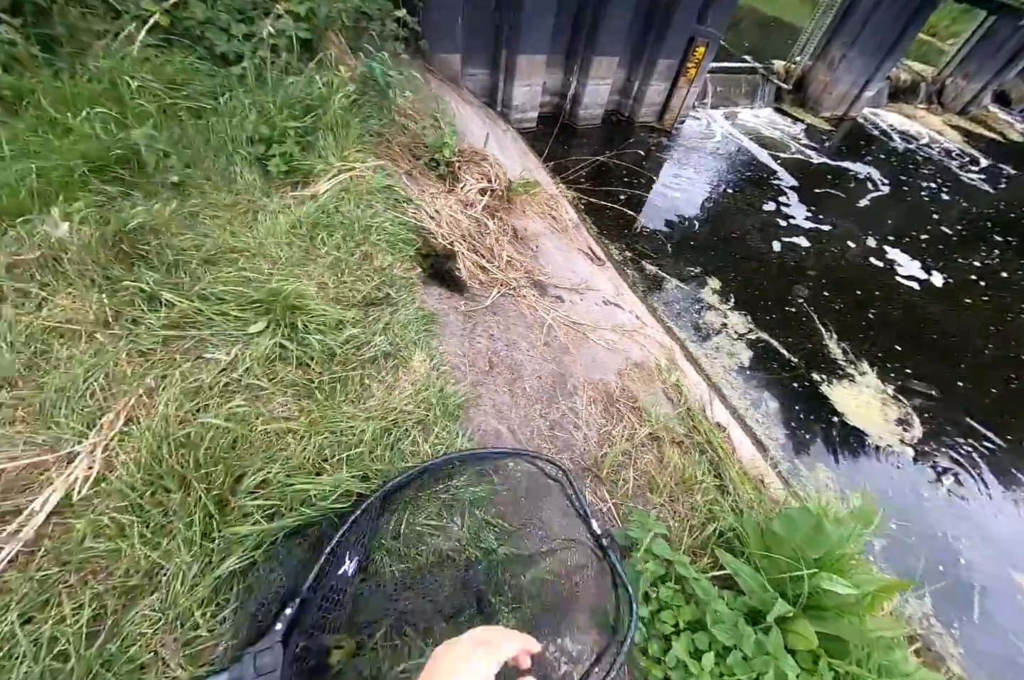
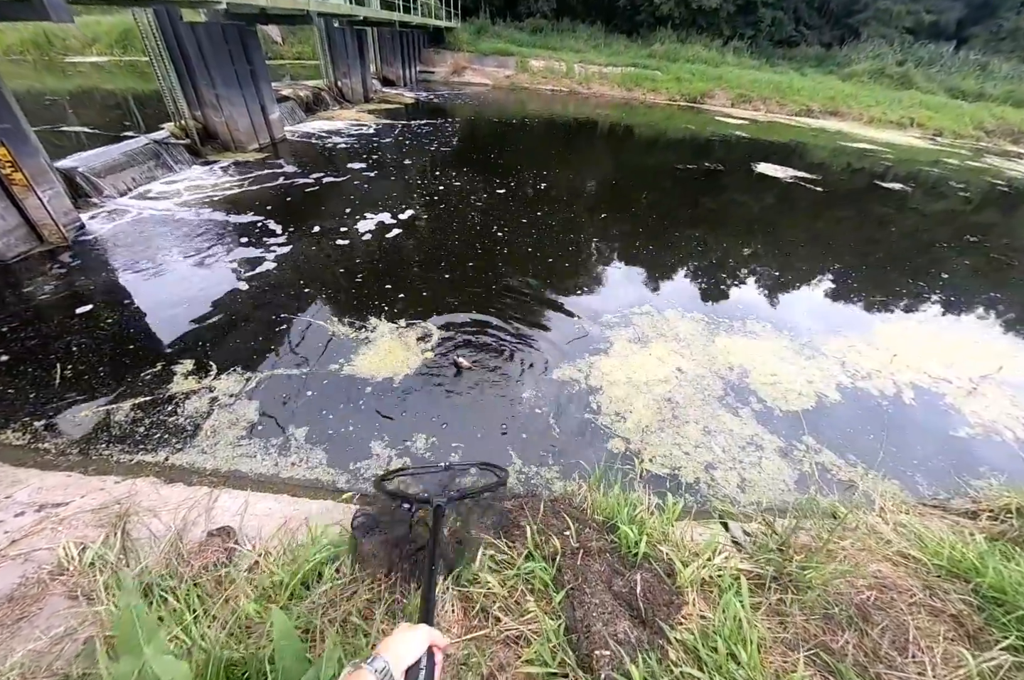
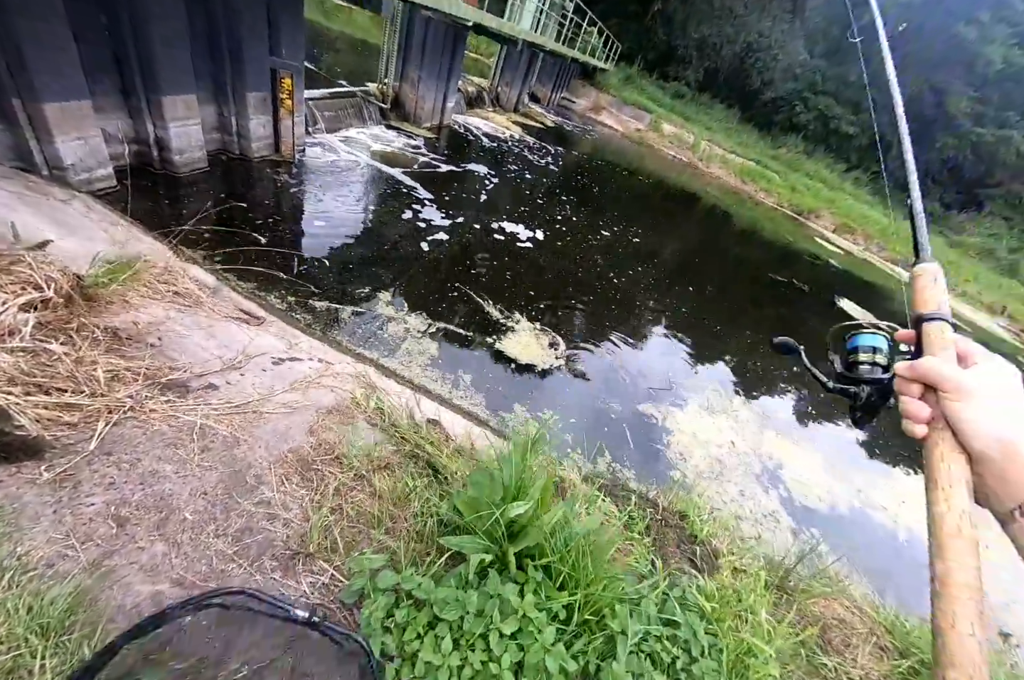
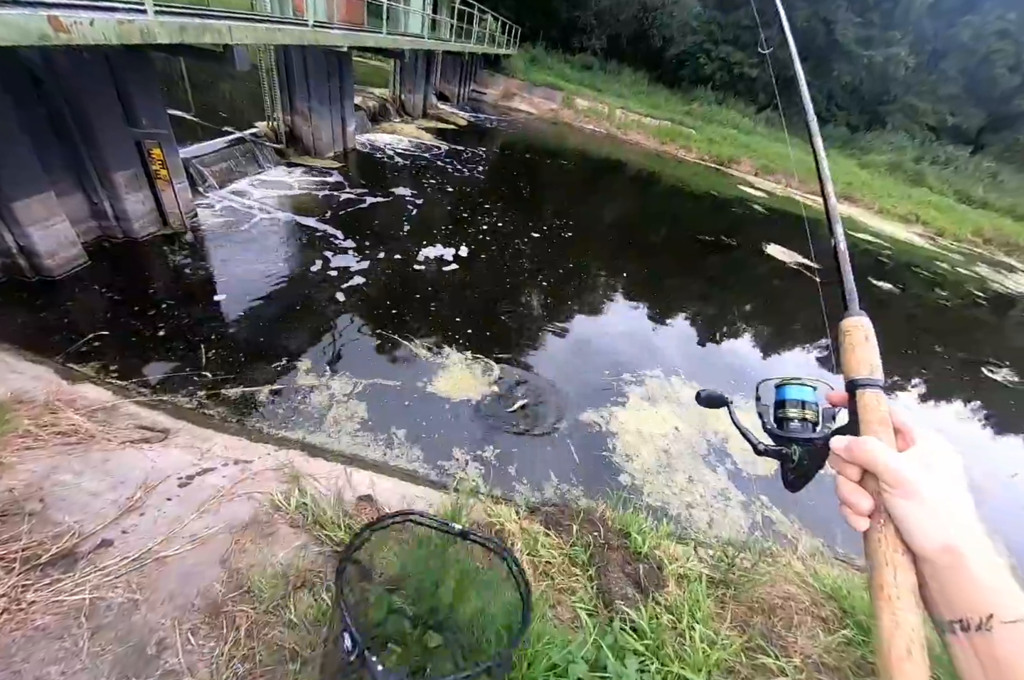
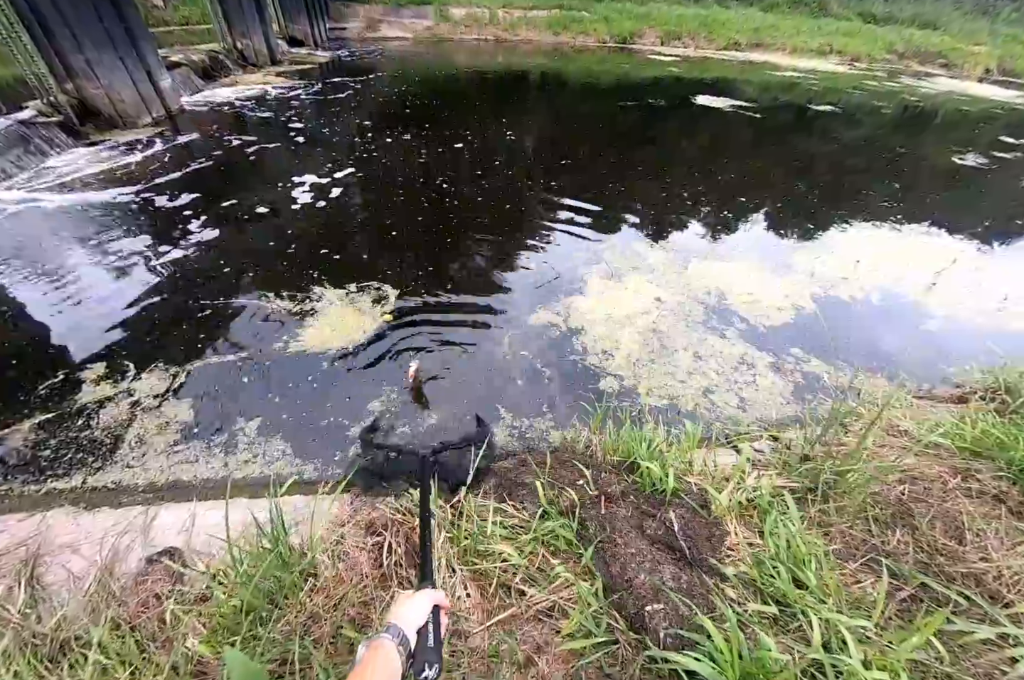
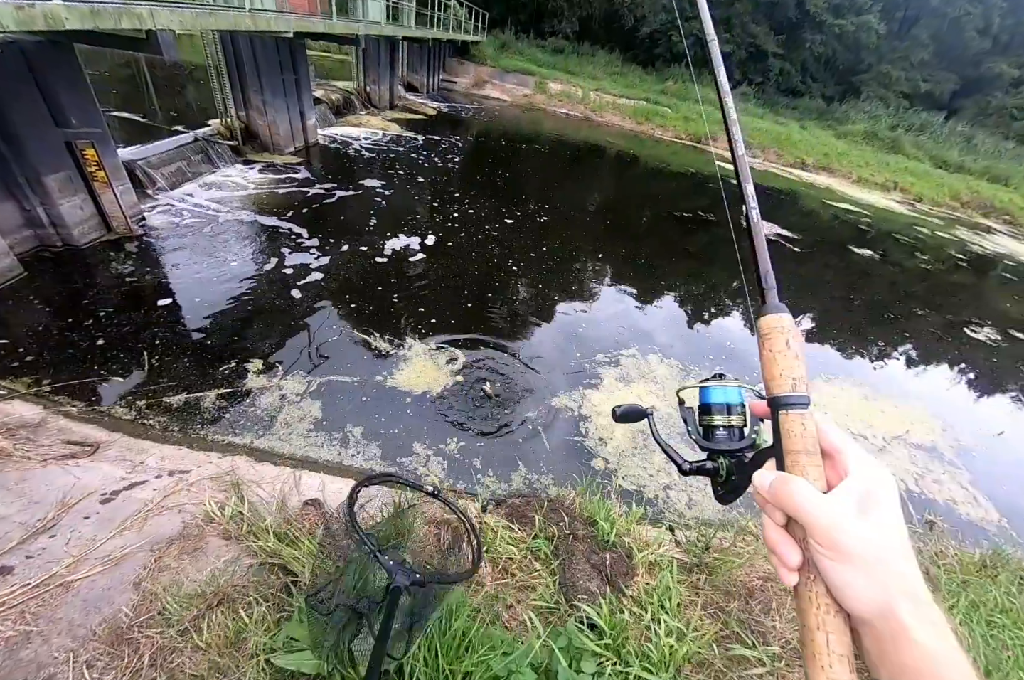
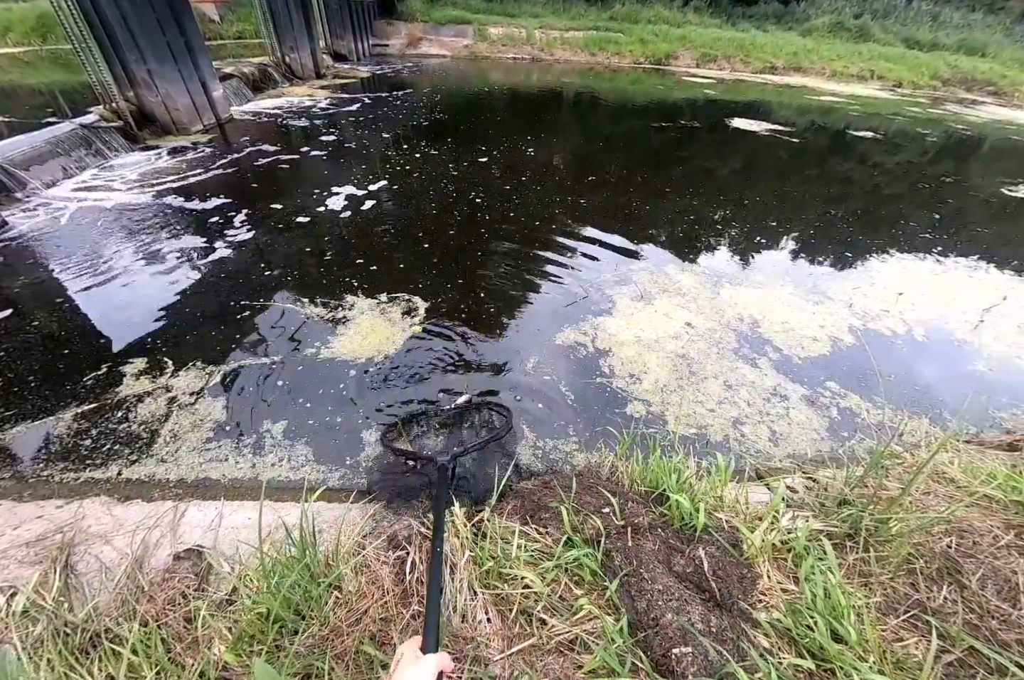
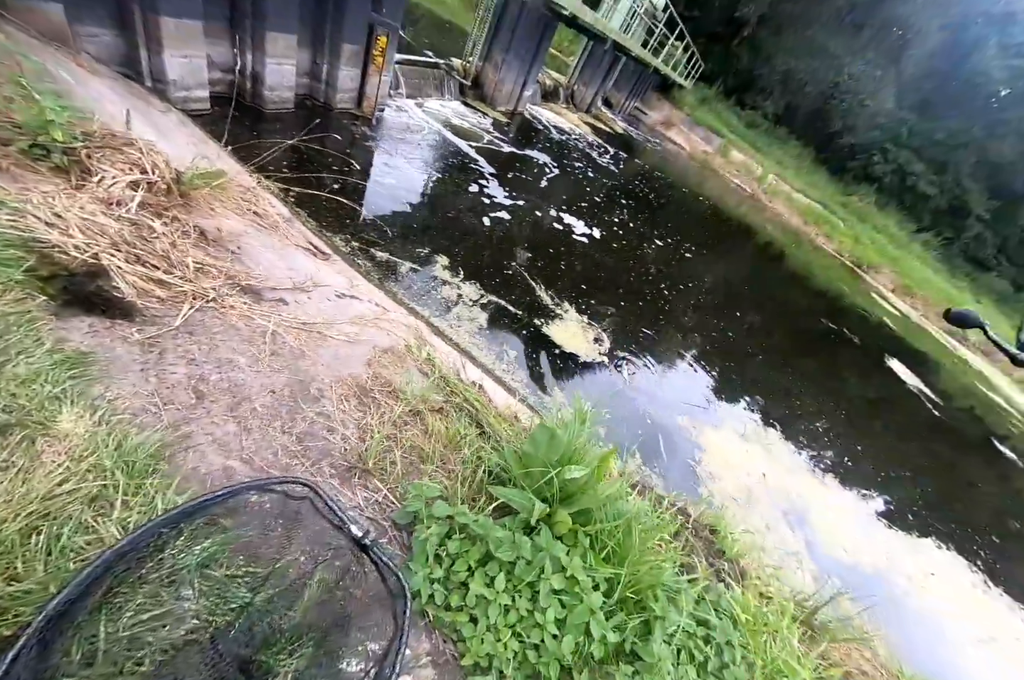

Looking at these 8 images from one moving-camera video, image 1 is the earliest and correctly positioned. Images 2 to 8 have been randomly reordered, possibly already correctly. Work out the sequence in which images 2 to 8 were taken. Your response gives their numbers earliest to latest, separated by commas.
8, 3, 4, 6, 2, 7, 5
